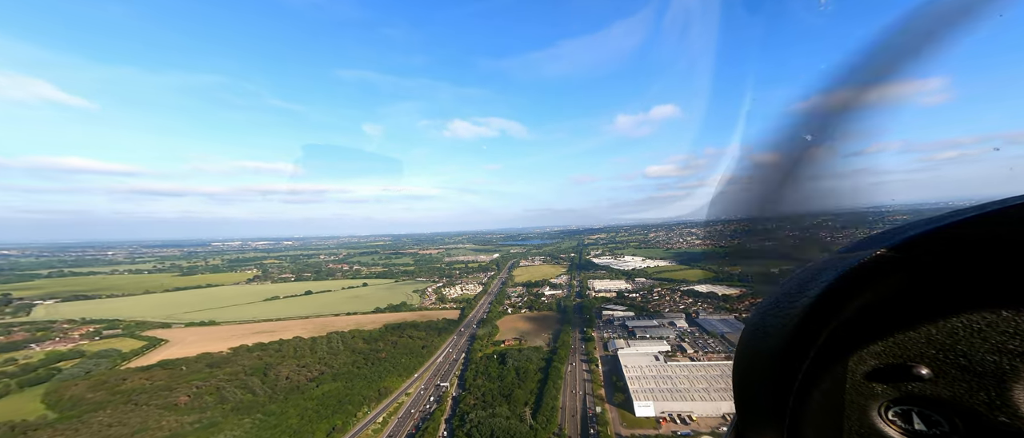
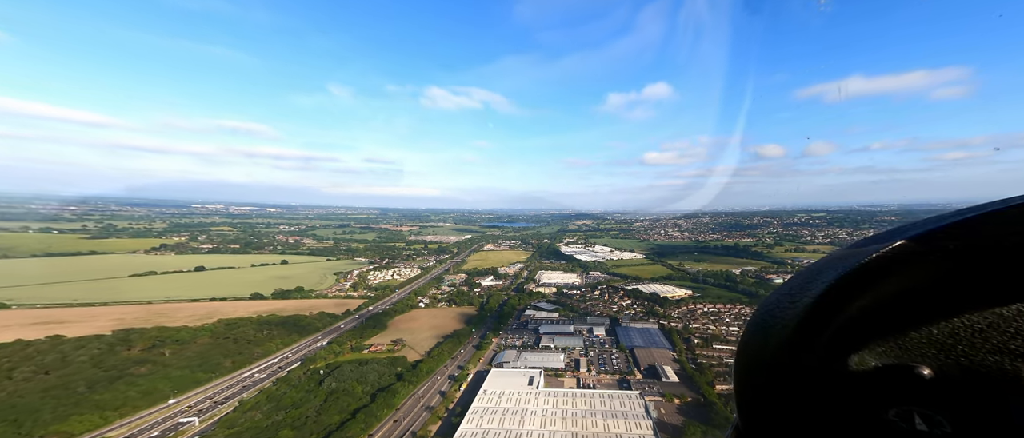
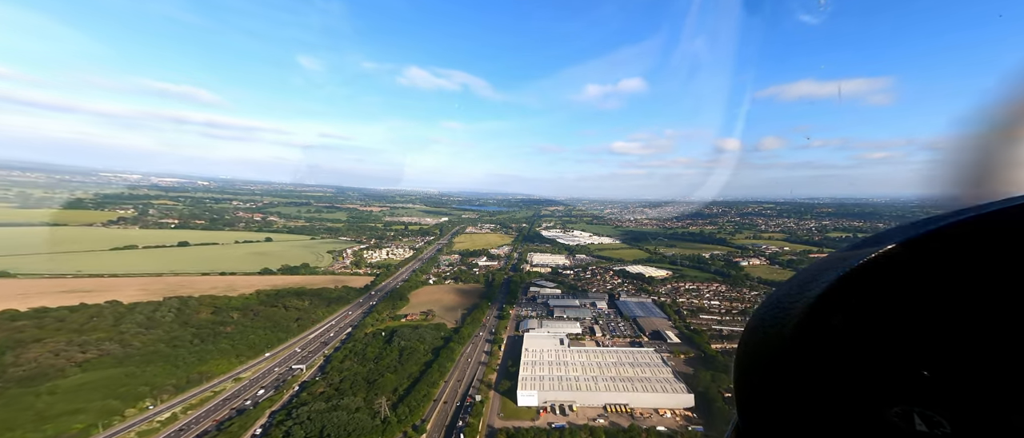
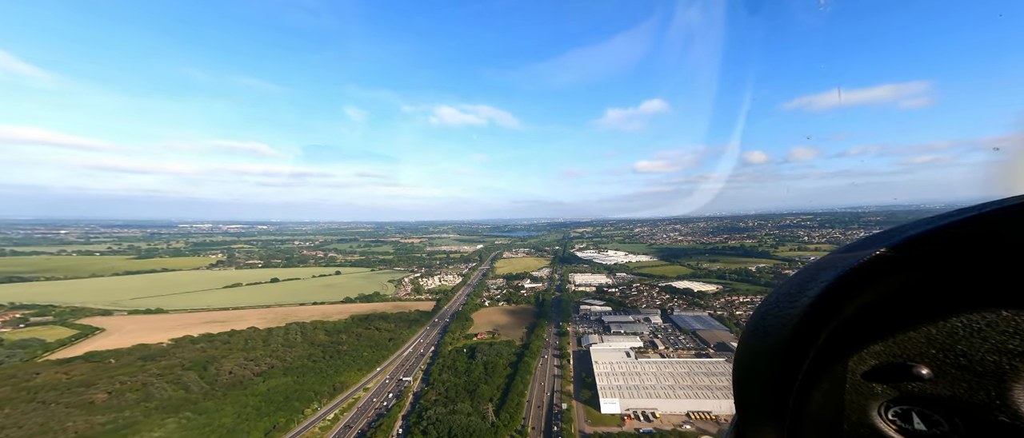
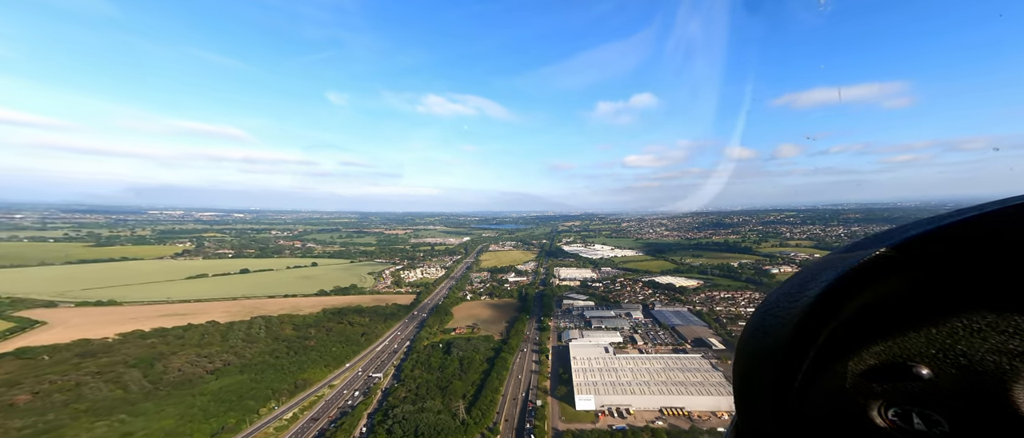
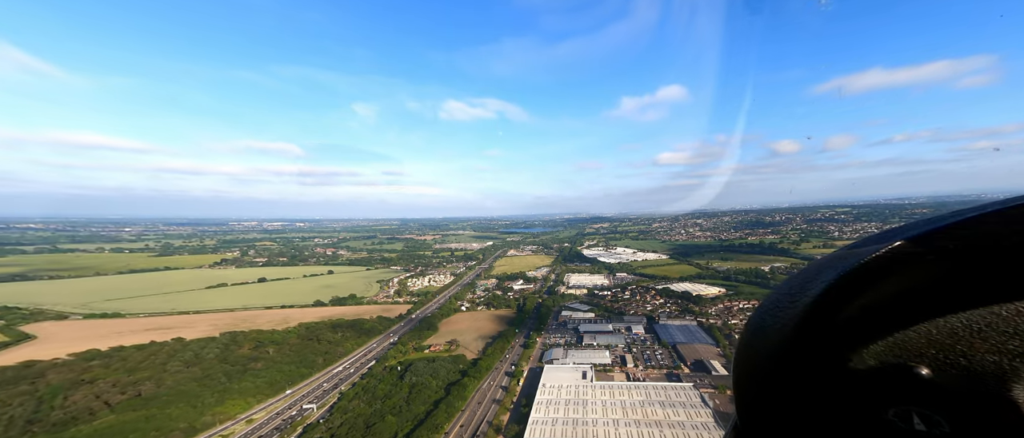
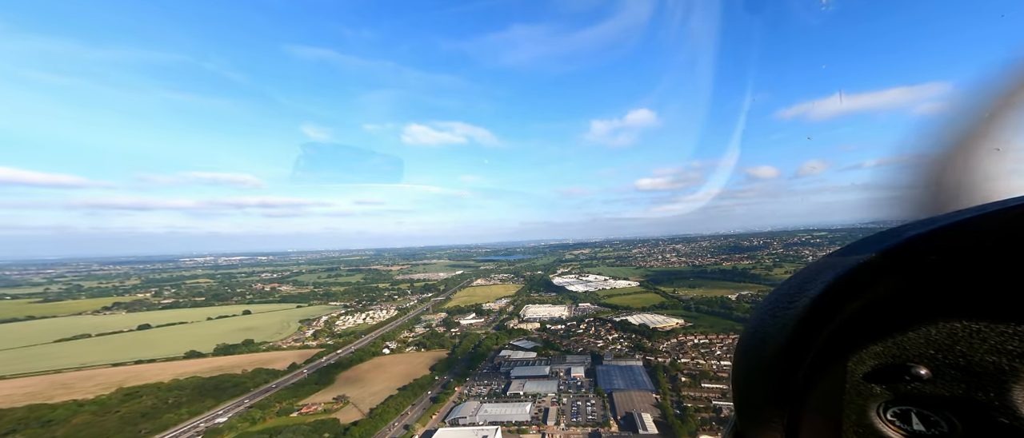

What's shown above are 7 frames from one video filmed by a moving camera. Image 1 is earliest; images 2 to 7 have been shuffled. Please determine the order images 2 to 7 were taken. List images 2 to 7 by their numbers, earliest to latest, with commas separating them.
4, 5, 3, 6, 2, 7
